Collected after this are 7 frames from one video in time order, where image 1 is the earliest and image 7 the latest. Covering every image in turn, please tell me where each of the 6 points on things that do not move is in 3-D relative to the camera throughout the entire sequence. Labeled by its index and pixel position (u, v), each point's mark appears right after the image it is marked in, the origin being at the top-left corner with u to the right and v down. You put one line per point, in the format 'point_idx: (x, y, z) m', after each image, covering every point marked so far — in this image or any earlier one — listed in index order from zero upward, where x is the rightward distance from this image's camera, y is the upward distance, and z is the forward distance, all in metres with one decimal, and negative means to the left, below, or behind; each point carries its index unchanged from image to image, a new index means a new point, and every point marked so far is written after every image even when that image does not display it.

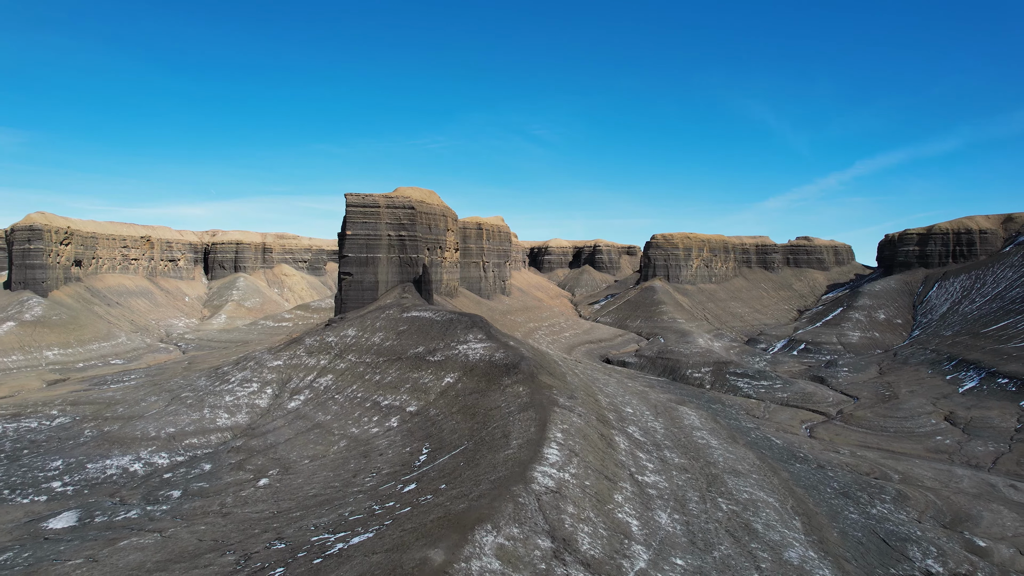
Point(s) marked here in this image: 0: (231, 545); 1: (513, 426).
0: (-7.8, -7.2, +14.5) m
1: (+0.1, -4.9, +18.4) m
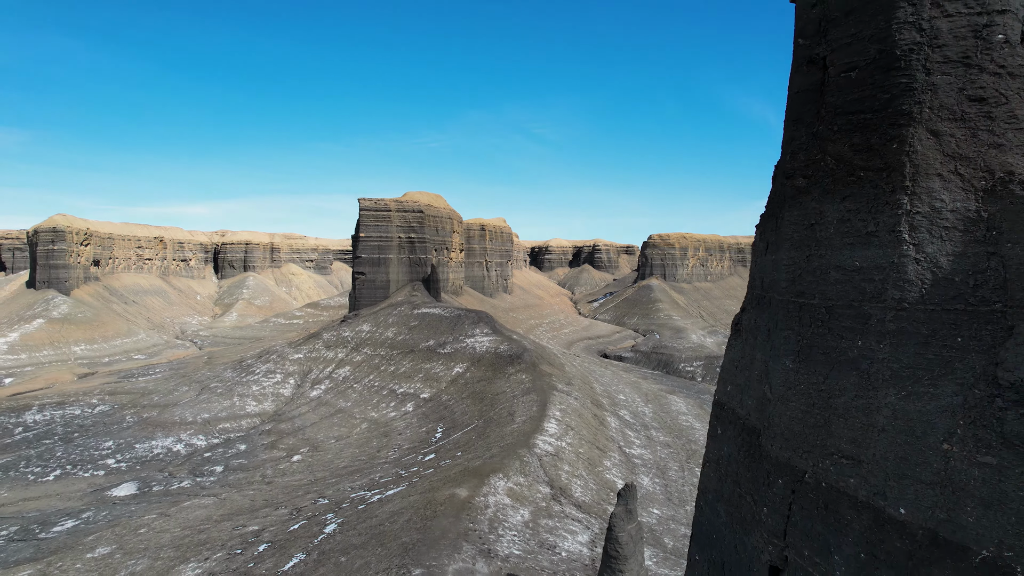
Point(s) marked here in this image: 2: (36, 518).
0: (-7.6, -7.2, +17.2) m
1: (+0.2, -4.8, +21.1) m
2: (-17.4, -8.4, +18.8) m
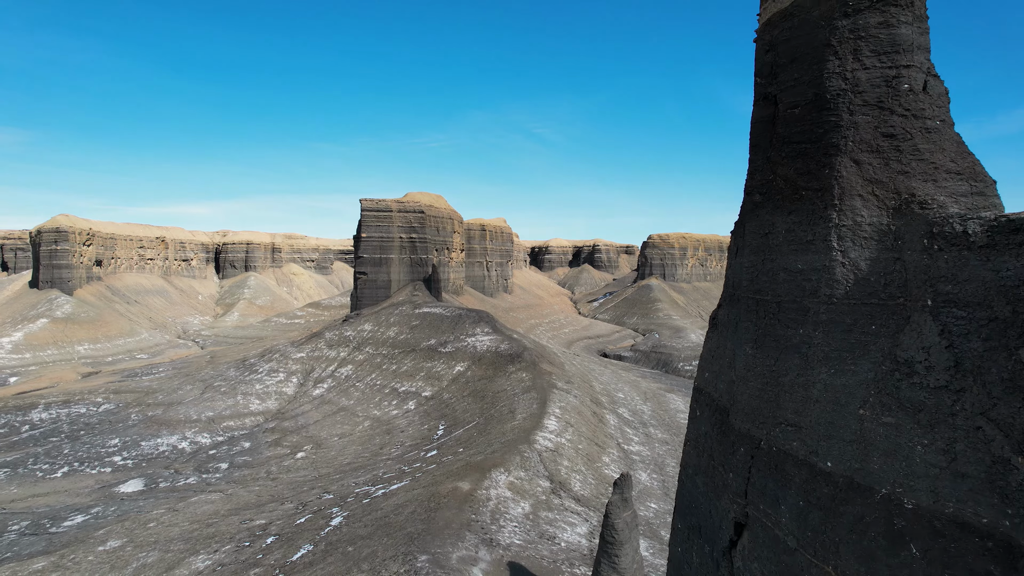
0: (-7.6, -7.2, +17.6) m
1: (+0.3, -4.8, +21.5) m
2: (-17.4, -8.4, +19.2) m
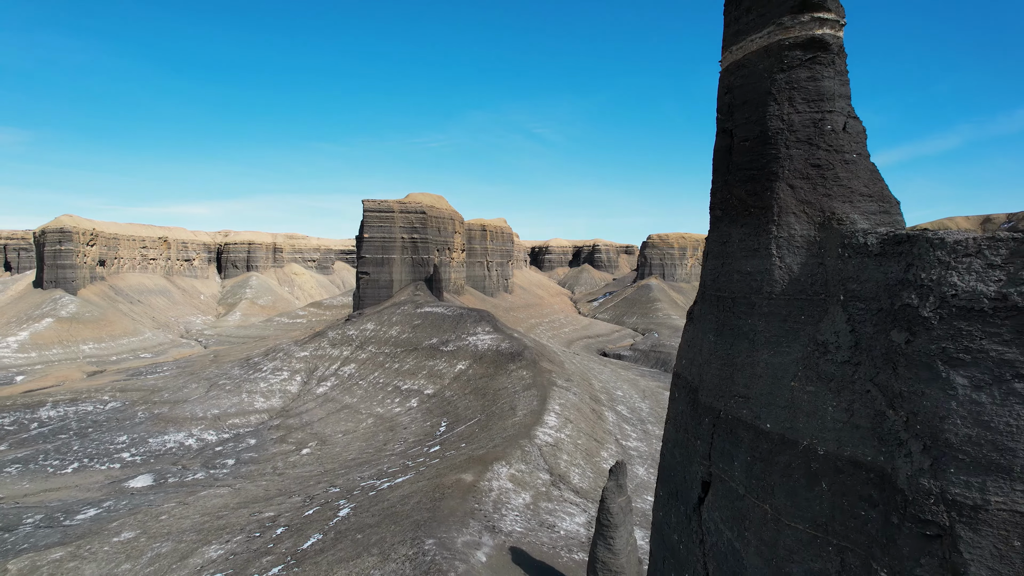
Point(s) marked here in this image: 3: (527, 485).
0: (-7.6, -7.1, +18.1) m
1: (+0.3, -4.8, +22.0) m
2: (-17.3, -8.4, +19.7) m
3: (+0.4, -5.1, +13.4) m
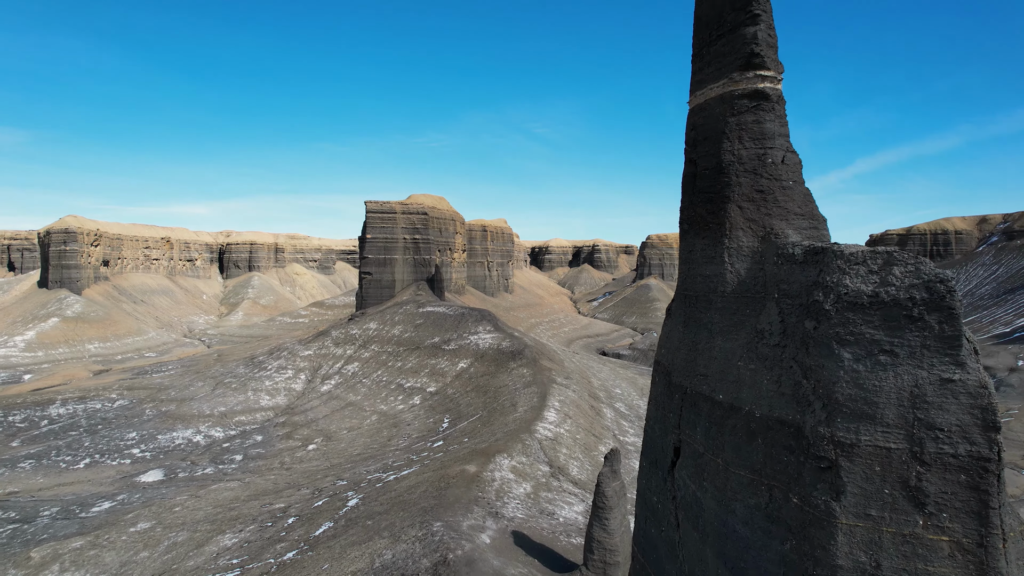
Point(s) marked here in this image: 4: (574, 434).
0: (-7.5, -7.1, +18.7) m
1: (+0.3, -4.8, +22.6) m
2: (-17.3, -8.4, +20.3) m
3: (+0.4, -5.1, +14.0) m
4: (+2.2, -5.3, +18.6) m
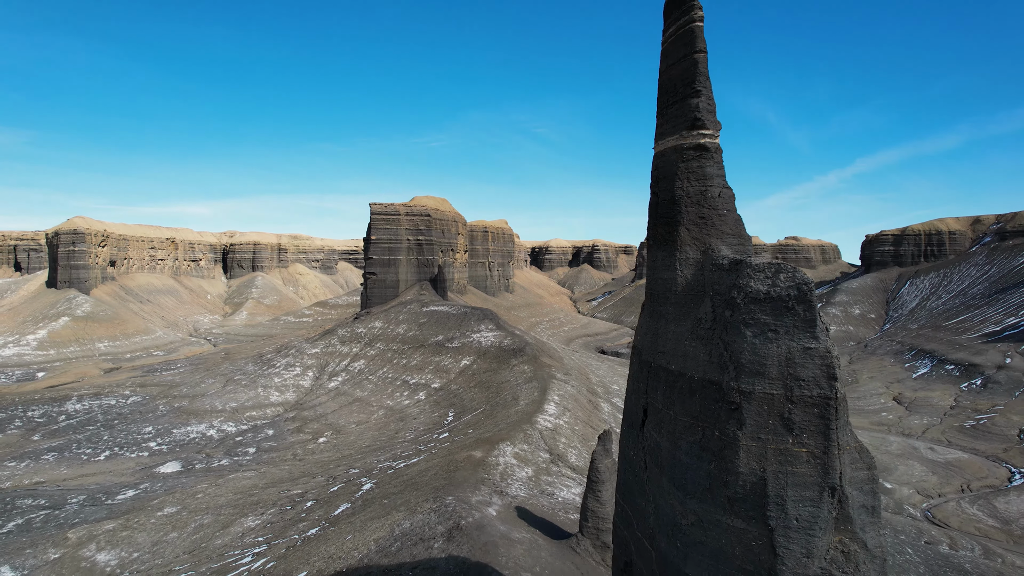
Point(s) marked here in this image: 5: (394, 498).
0: (-7.5, -7.1, +19.9) m
1: (+0.4, -4.8, +23.7) m
2: (-17.2, -8.4, +21.5) m
3: (+0.5, -5.1, +15.1) m
4: (+2.3, -5.3, +19.8) m
5: (-2.9, -5.2, +12.7) m
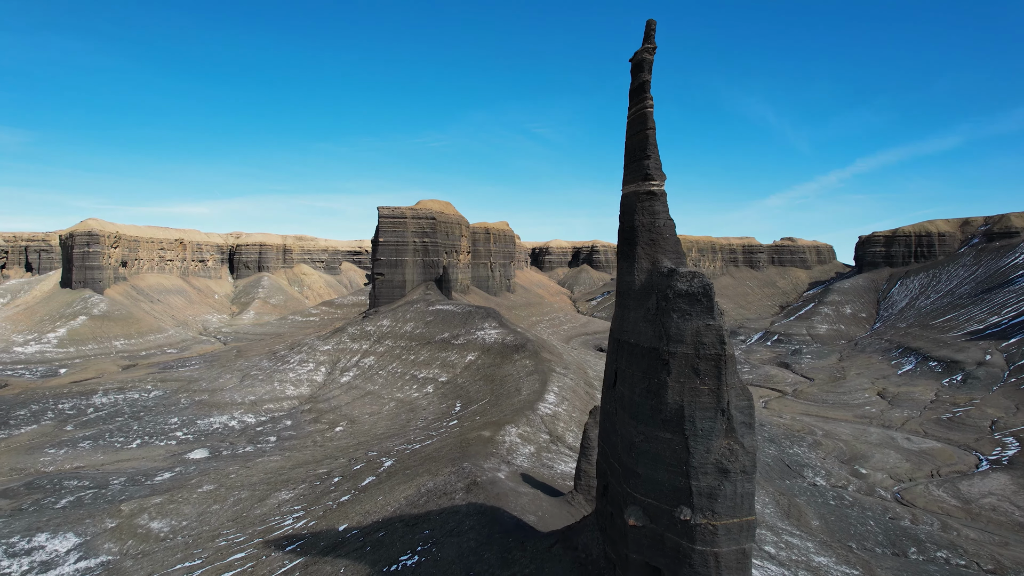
0: (-7.3, -7.1, +21.8) m
1: (+0.6, -4.8, +25.7) m
2: (-17.1, -8.4, +23.4) m
3: (+0.7, -5.1, +17.1) m
4: (+2.5, -5.3, +21.7) m
5: (-2.8, -5.2, +14.7) m
